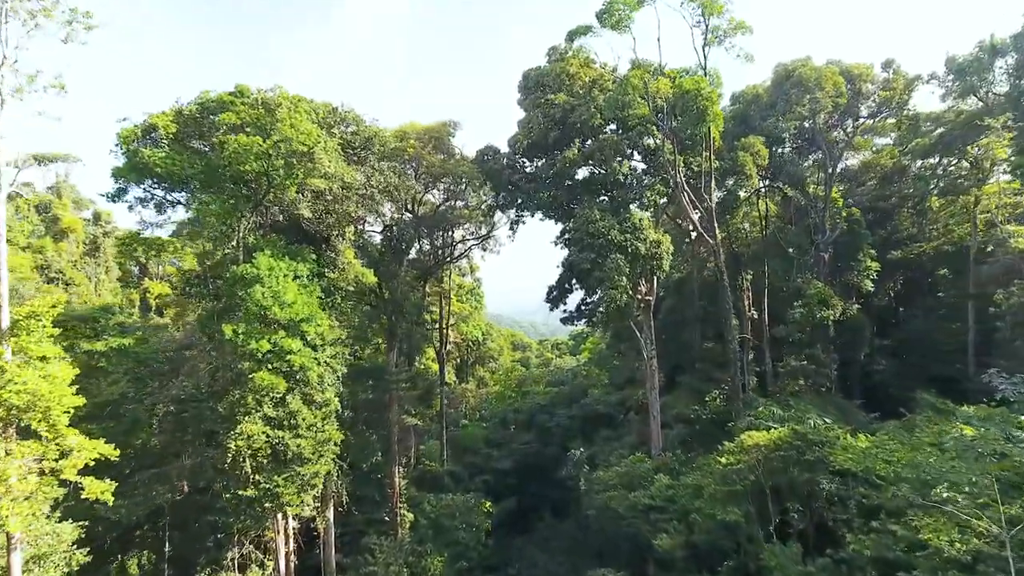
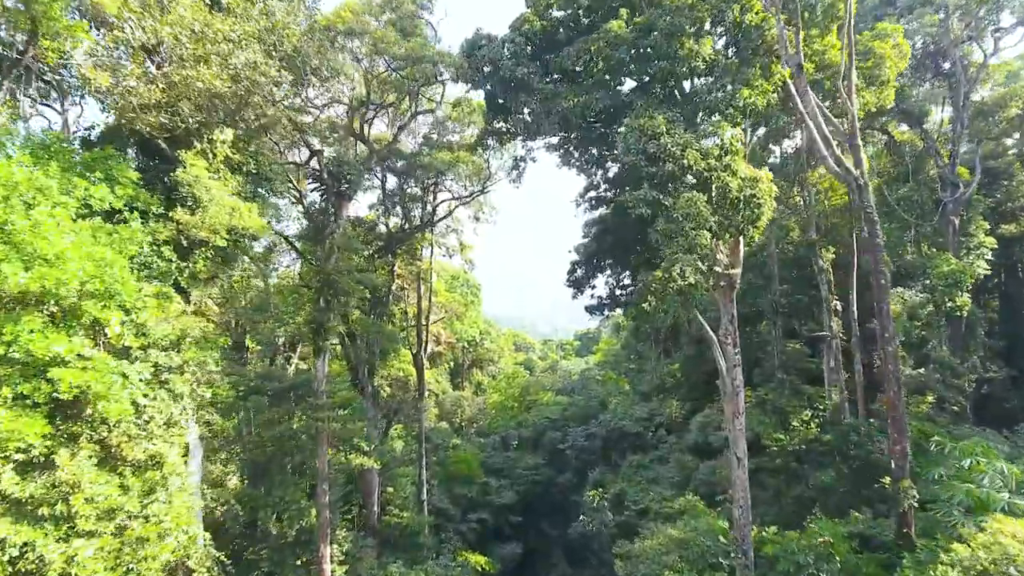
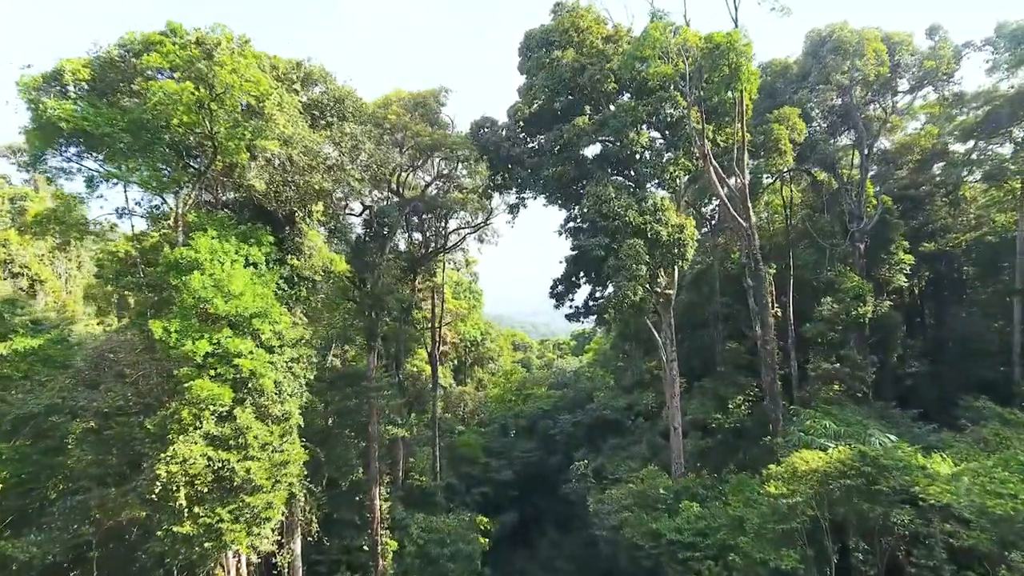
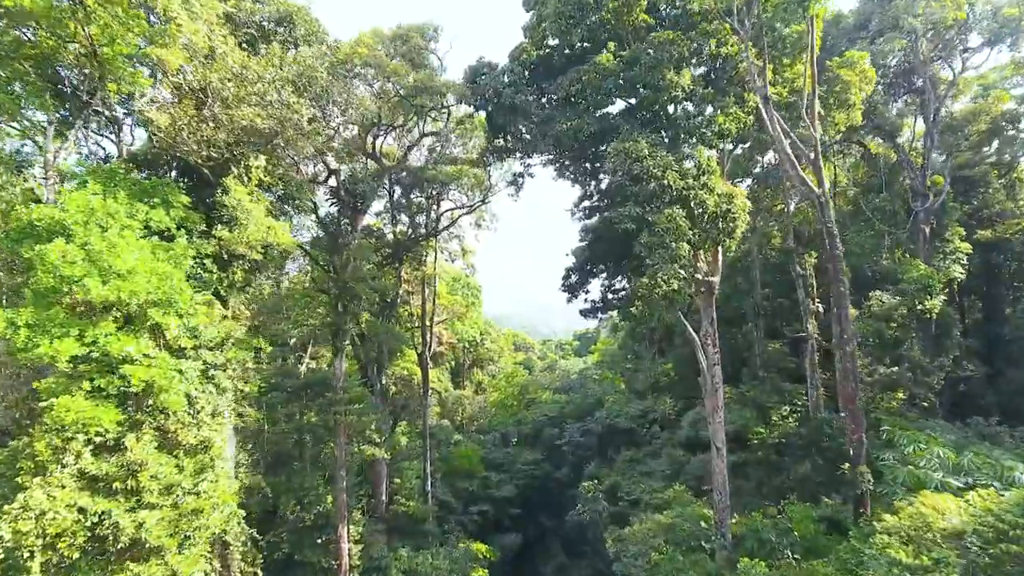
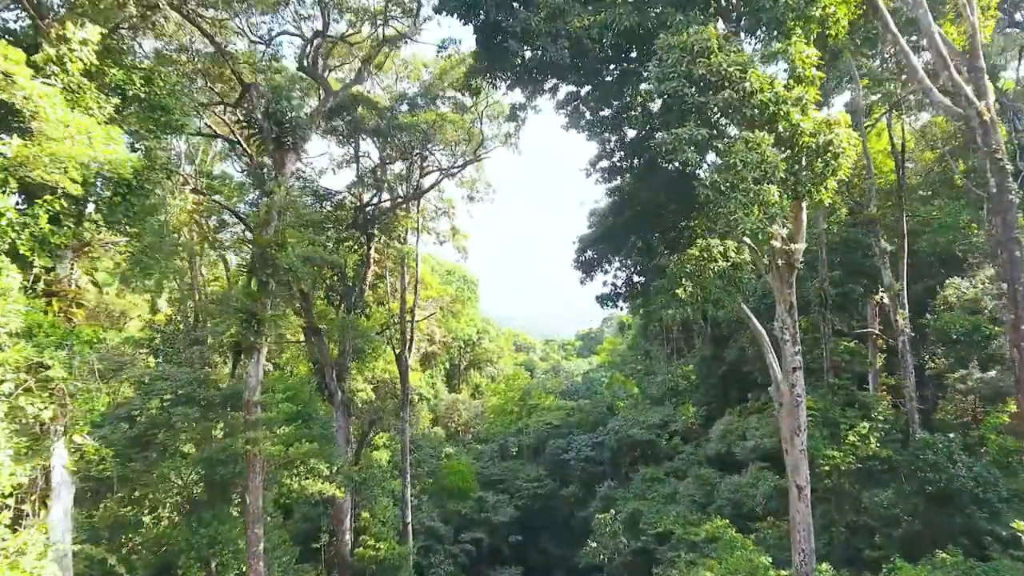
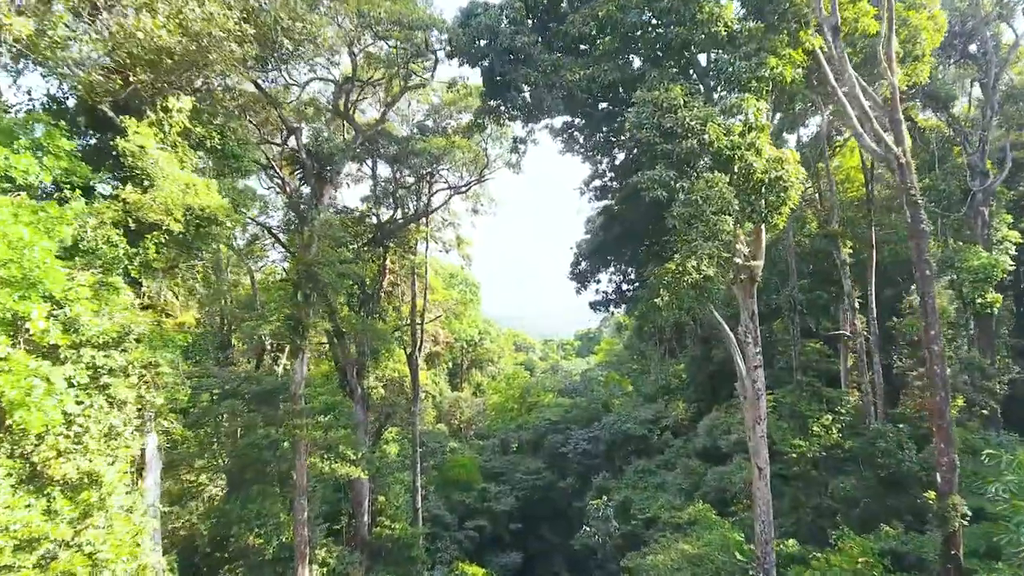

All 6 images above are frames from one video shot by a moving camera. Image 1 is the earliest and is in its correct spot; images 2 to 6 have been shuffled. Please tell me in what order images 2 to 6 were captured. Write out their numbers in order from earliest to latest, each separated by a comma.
3, 4, 2, 6, 5
